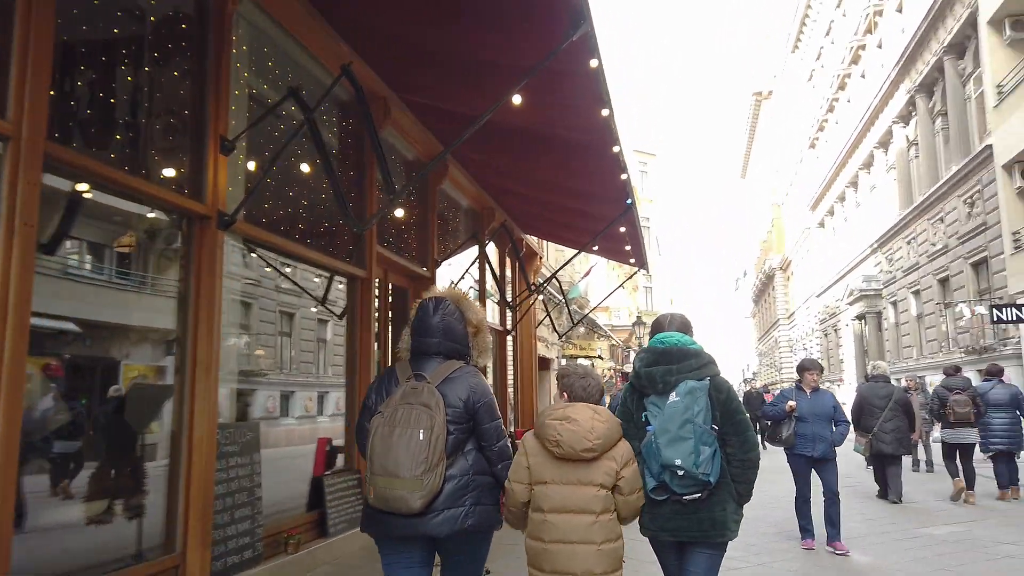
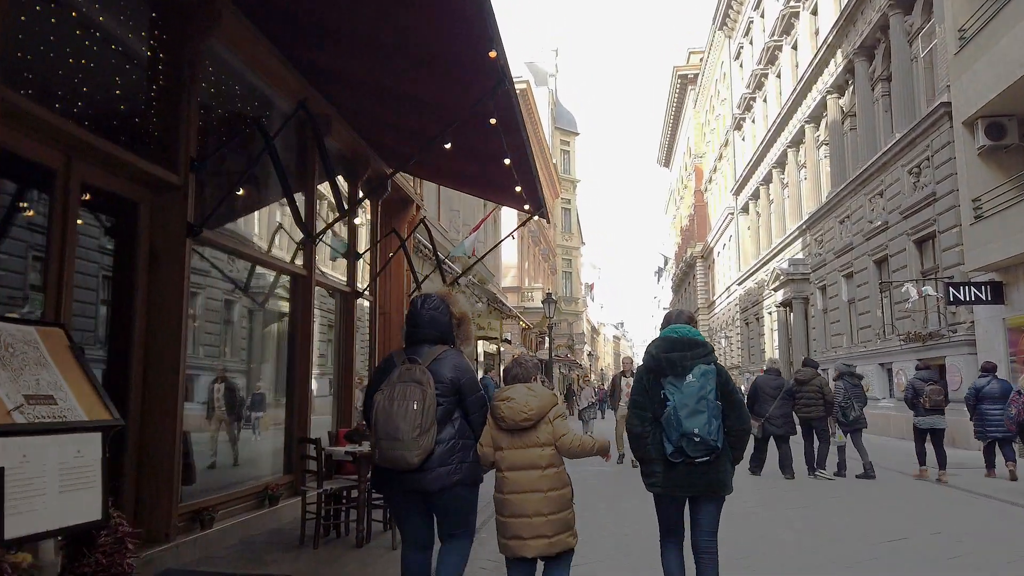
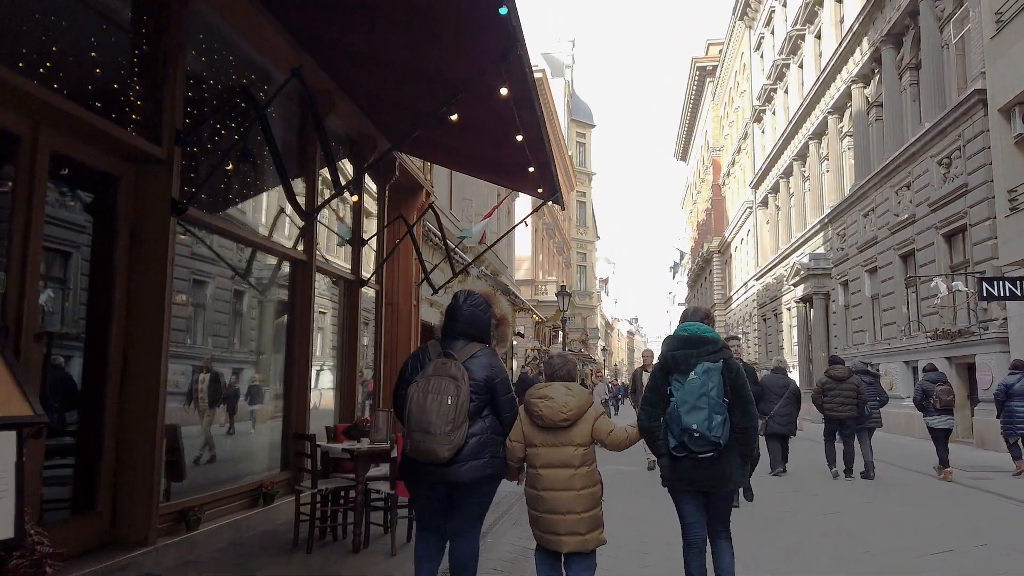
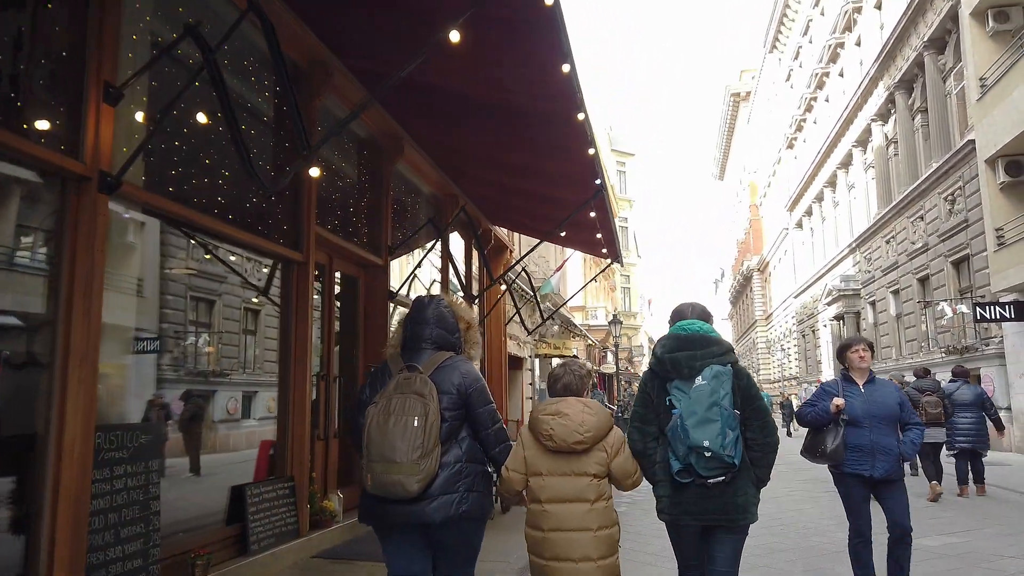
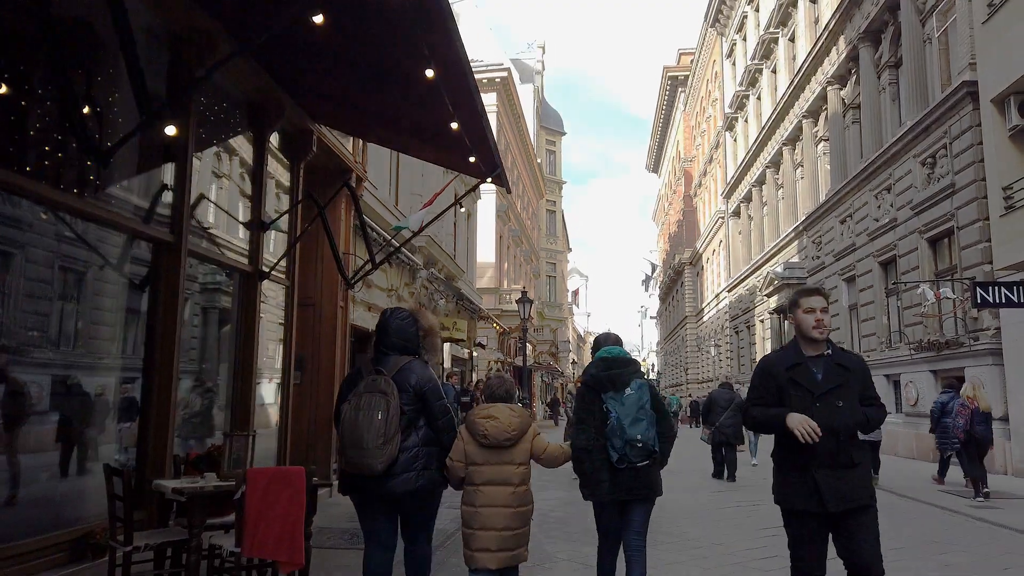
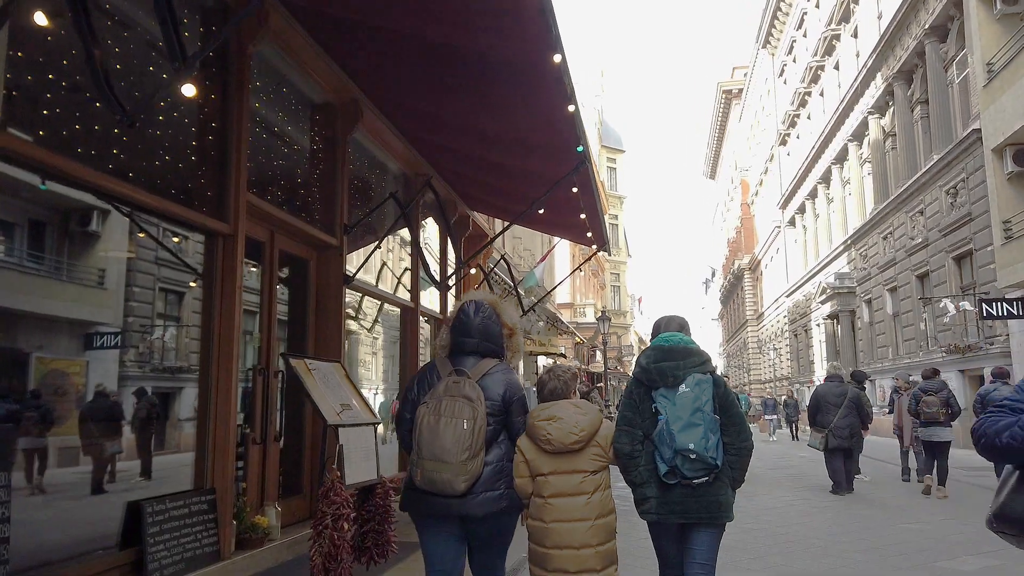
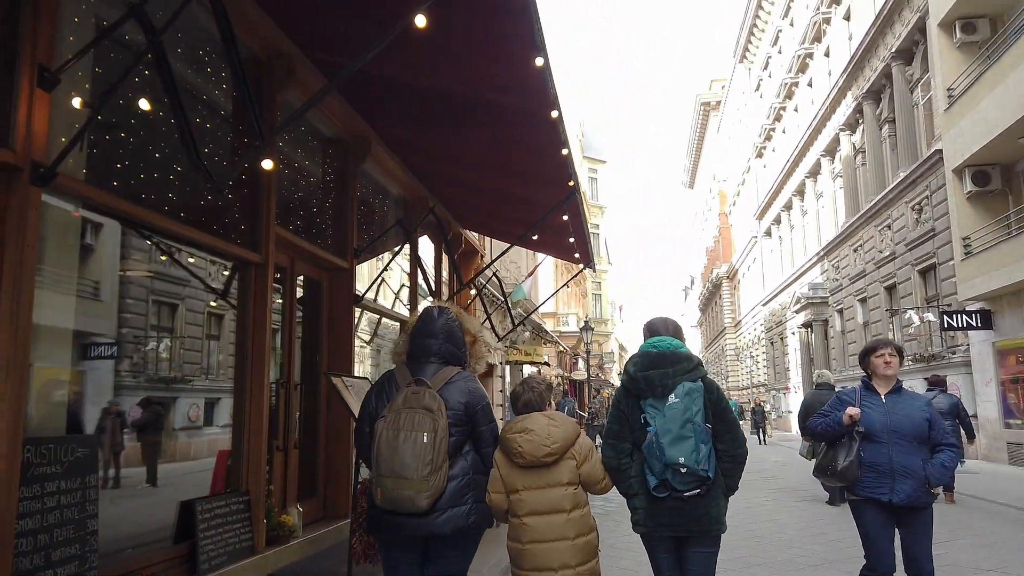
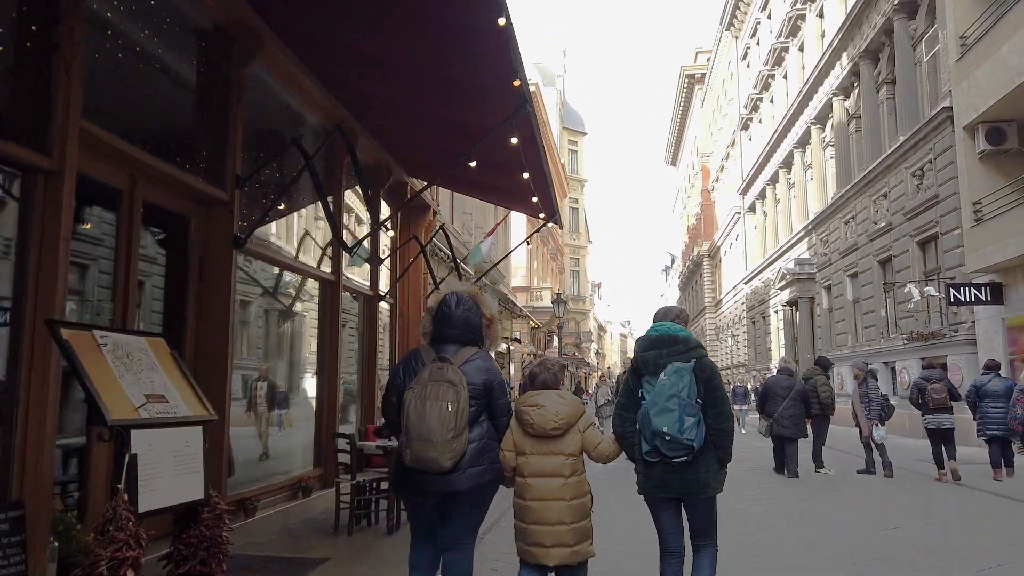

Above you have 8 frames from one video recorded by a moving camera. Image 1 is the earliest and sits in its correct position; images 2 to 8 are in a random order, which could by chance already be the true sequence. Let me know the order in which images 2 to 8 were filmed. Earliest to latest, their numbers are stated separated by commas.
4, 7, 6, 8, 2, 3, 5
